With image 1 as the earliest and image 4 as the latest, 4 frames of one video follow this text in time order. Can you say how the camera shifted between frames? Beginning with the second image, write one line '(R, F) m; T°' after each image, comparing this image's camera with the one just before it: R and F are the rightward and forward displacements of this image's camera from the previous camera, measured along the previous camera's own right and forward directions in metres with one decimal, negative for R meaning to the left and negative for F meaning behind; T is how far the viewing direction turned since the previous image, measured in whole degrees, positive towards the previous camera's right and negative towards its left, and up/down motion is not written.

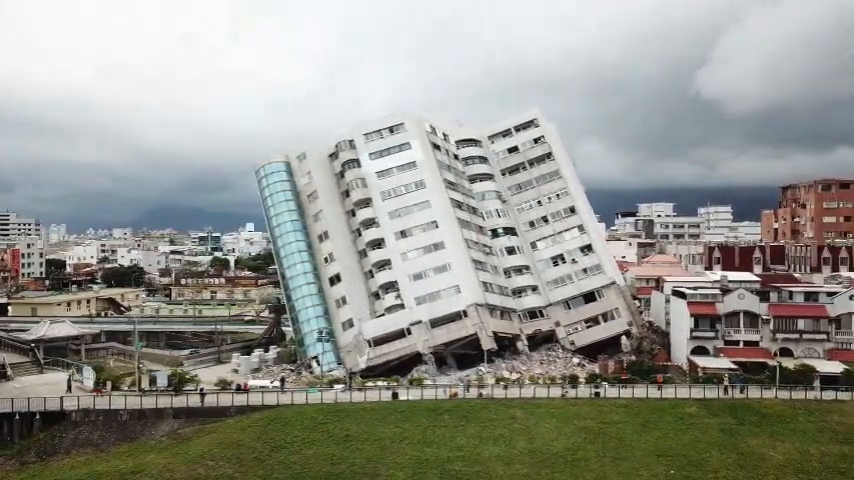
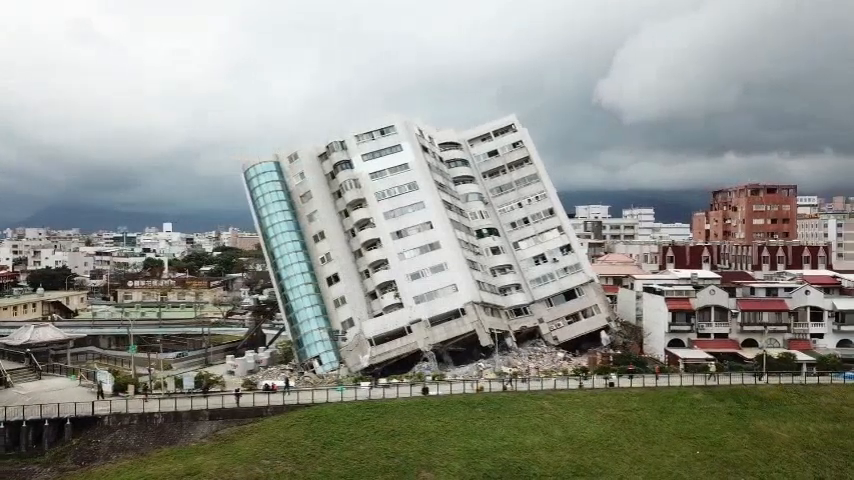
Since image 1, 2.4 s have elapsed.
(-6.6, -0.9) m; +7°
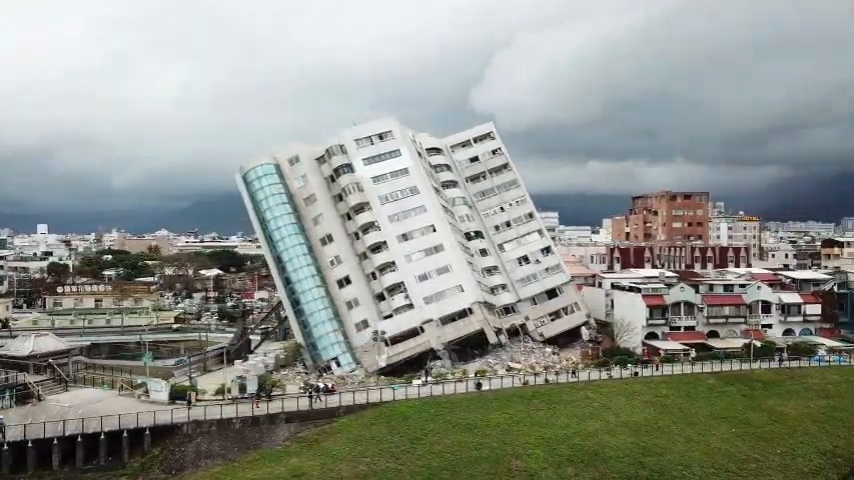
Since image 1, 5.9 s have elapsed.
(-10.3, -1.0) m; +10°
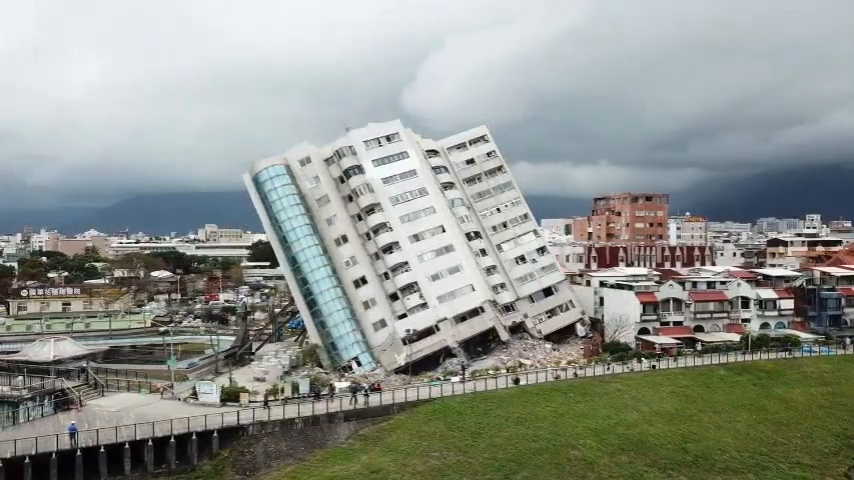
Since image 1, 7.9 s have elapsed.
(-6.6, -0.8) m; +6°
